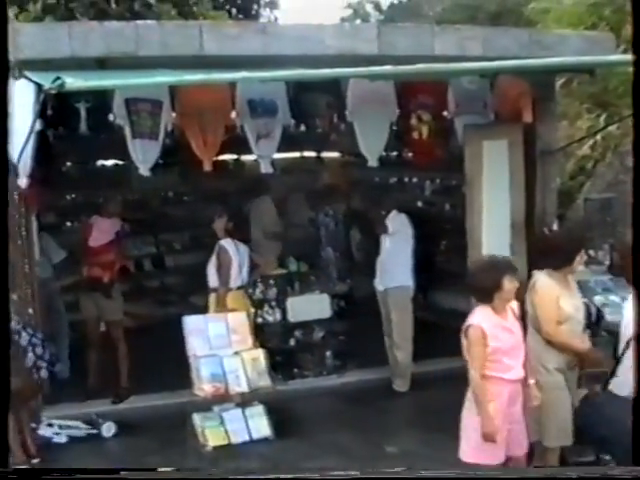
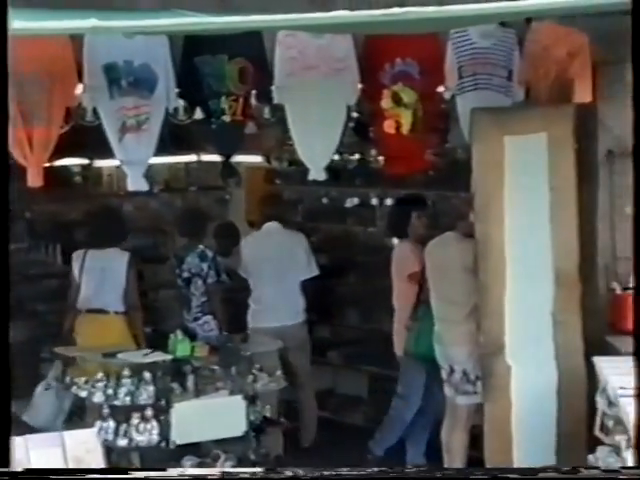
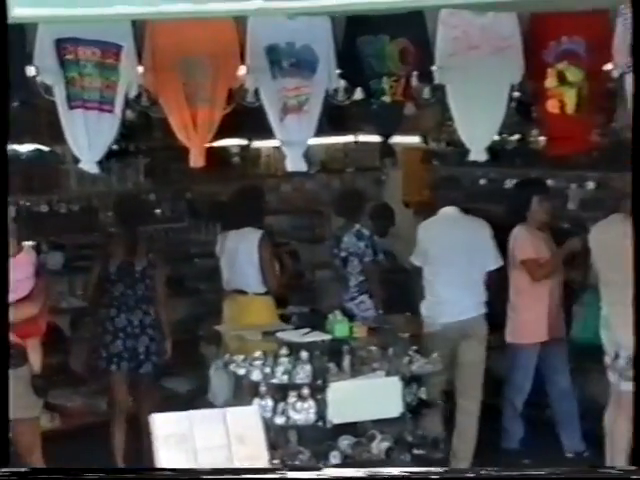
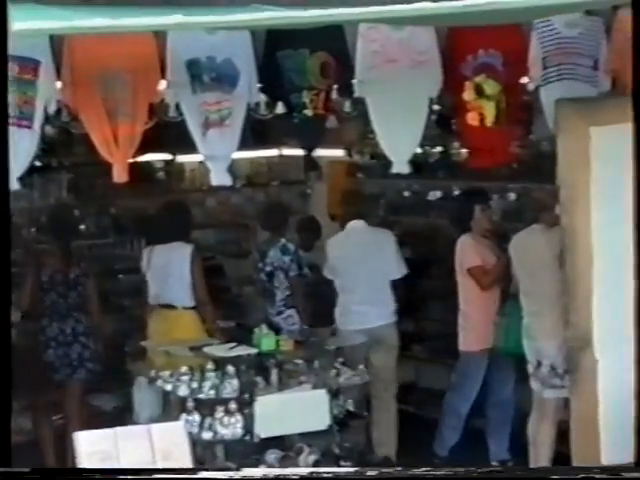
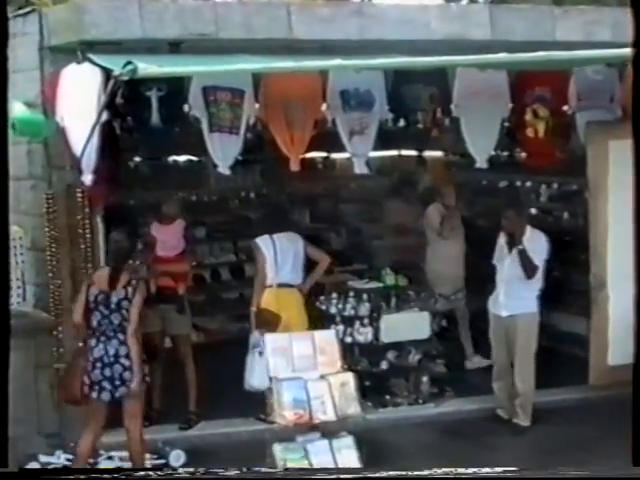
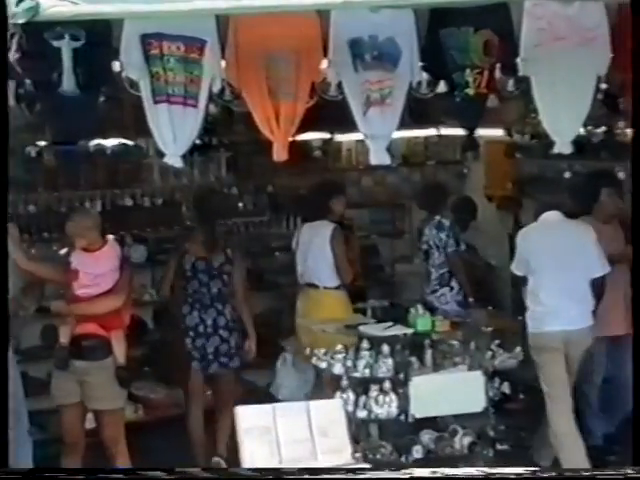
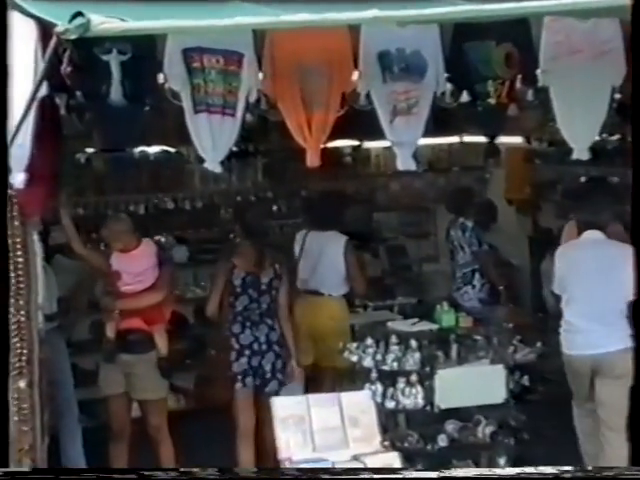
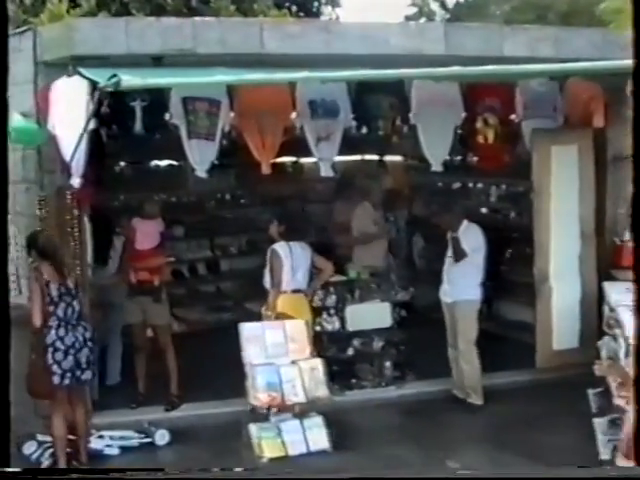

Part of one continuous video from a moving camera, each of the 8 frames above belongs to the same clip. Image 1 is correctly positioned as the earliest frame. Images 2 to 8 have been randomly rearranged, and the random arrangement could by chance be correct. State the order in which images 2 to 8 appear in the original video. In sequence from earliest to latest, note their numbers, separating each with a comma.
8, 5, 7, 6, 3, 4, 2
